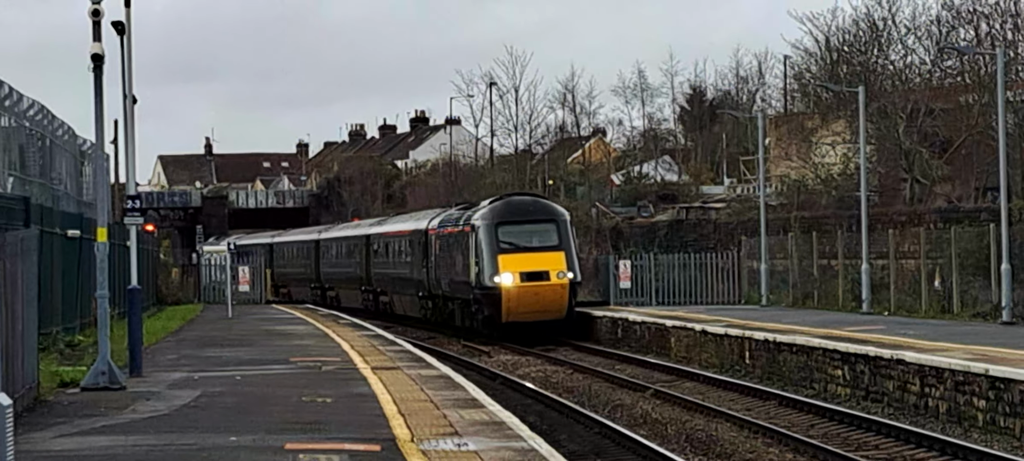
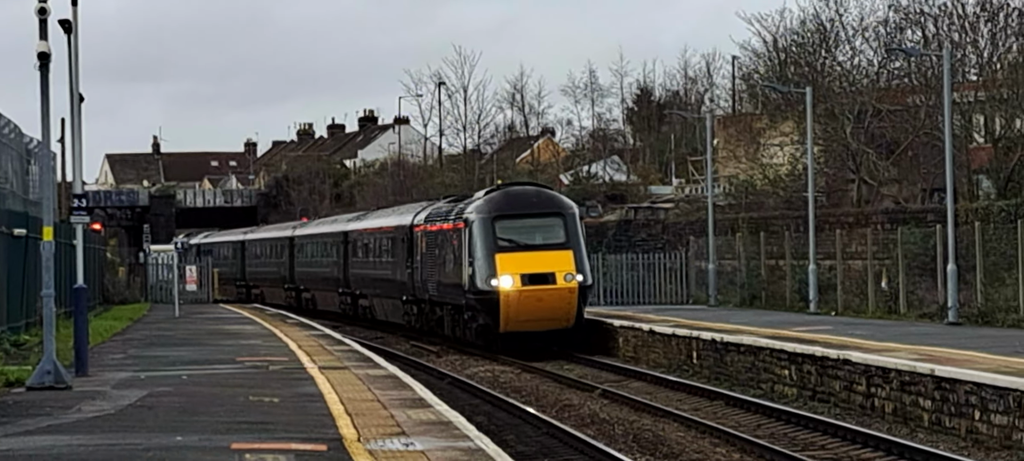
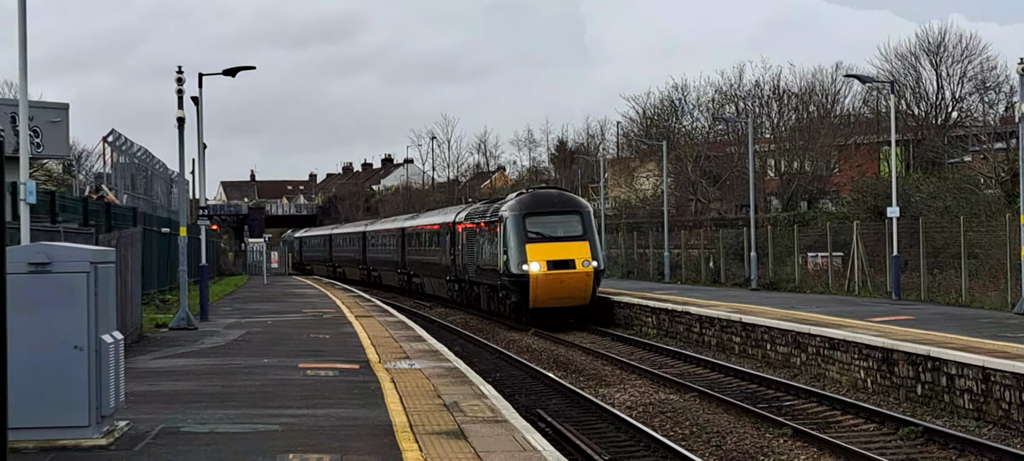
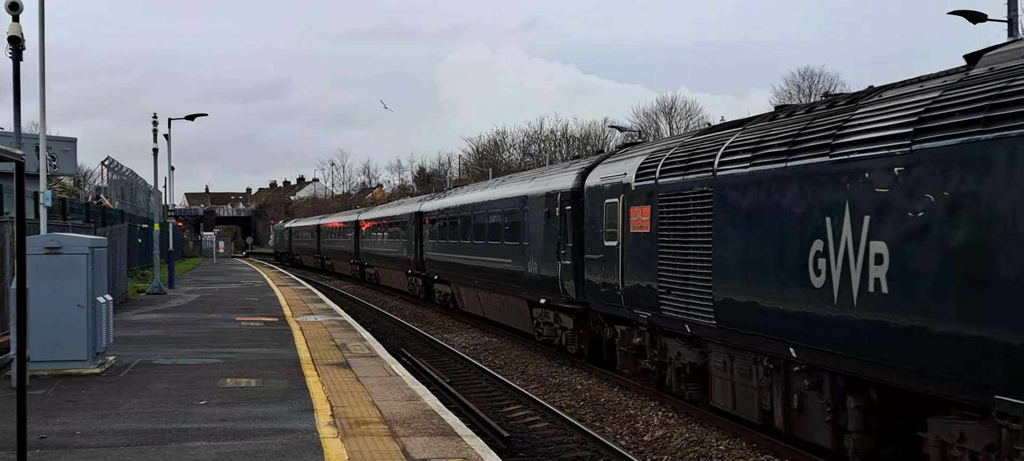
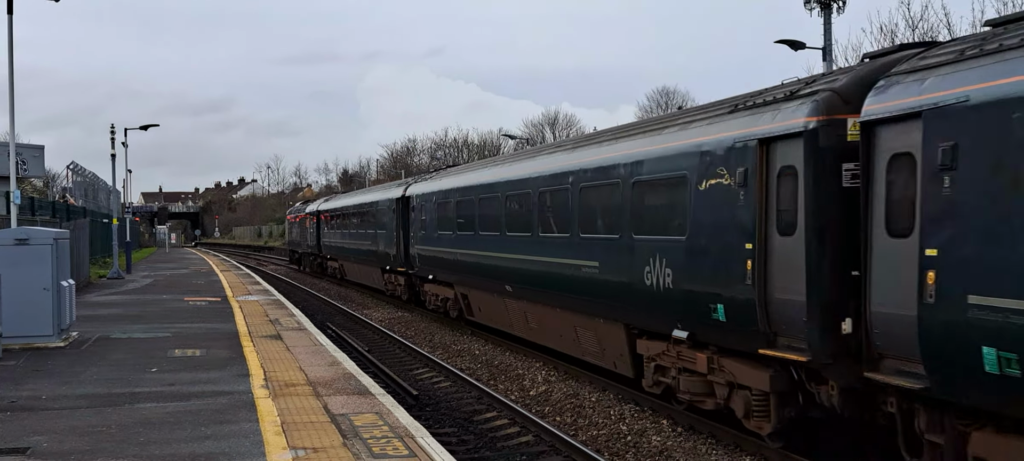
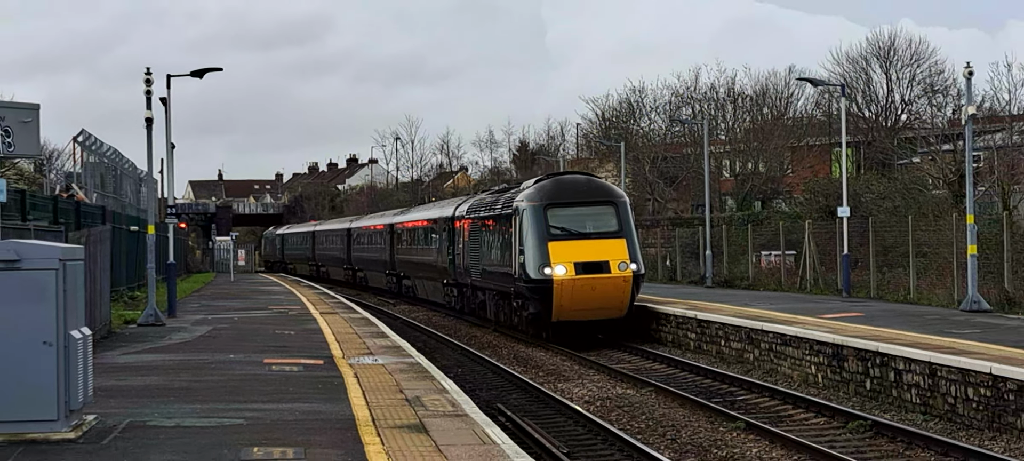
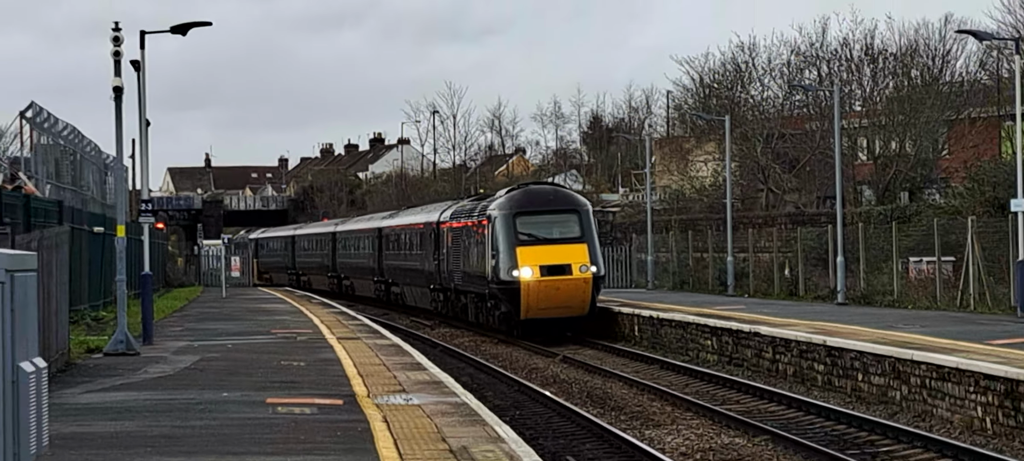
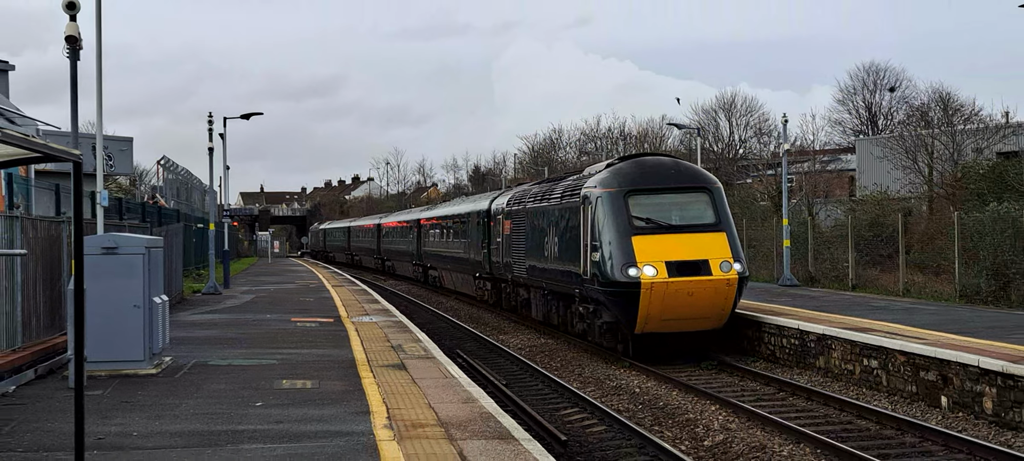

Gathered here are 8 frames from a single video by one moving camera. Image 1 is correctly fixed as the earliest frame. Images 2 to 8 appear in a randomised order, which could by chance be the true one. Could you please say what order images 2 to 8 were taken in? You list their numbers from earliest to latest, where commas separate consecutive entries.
2, 7, 3, 6, 8, 4, 5
